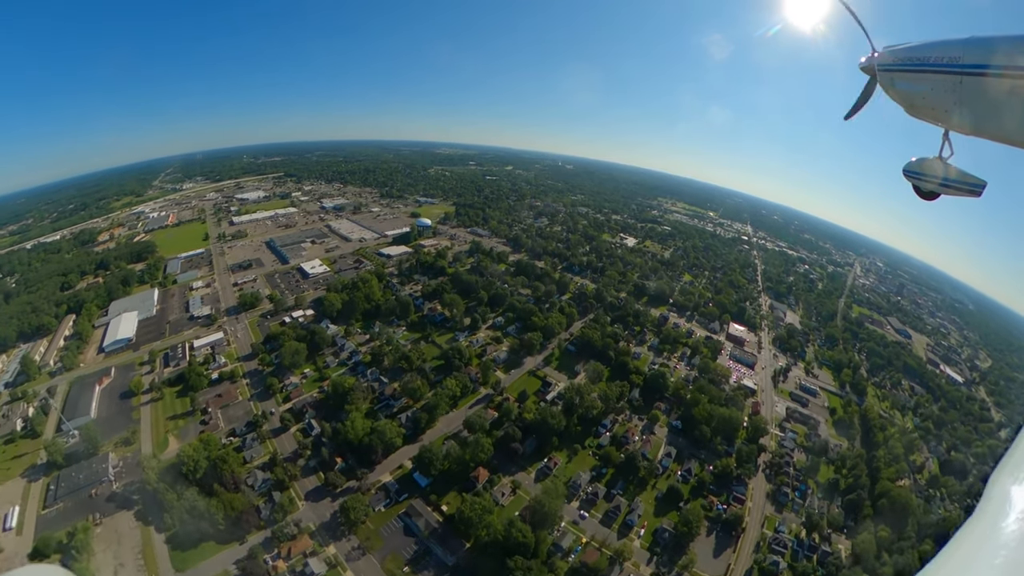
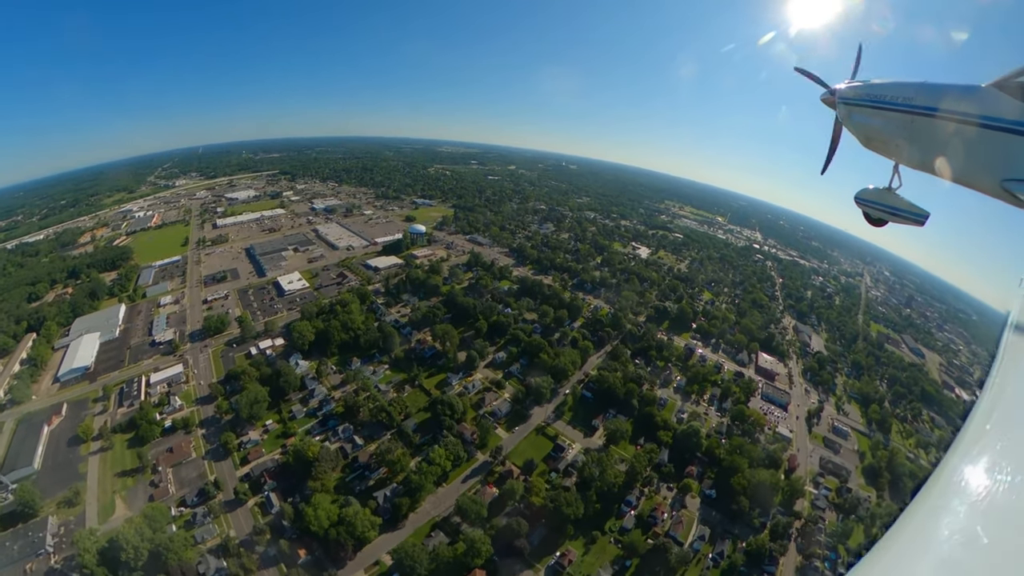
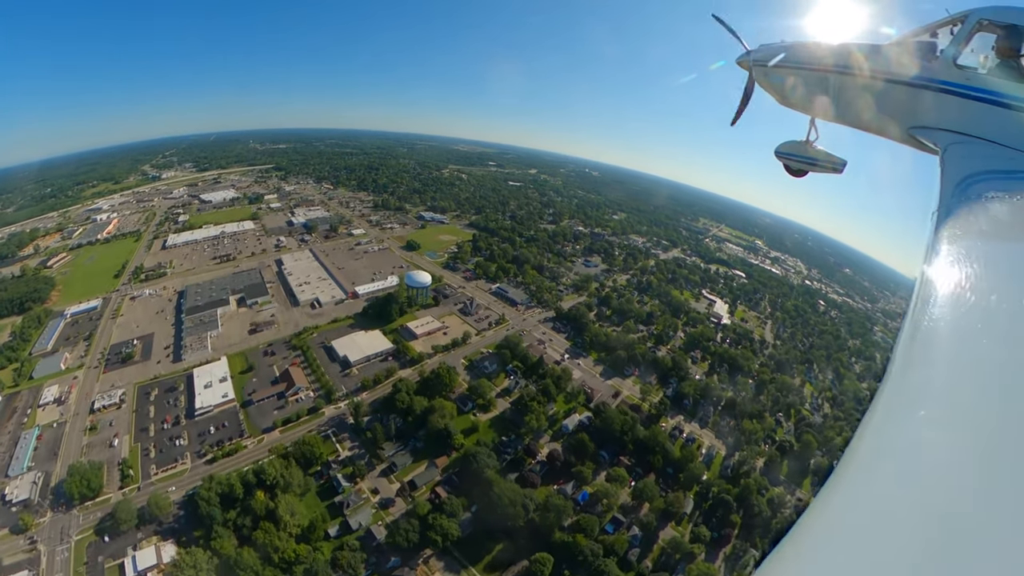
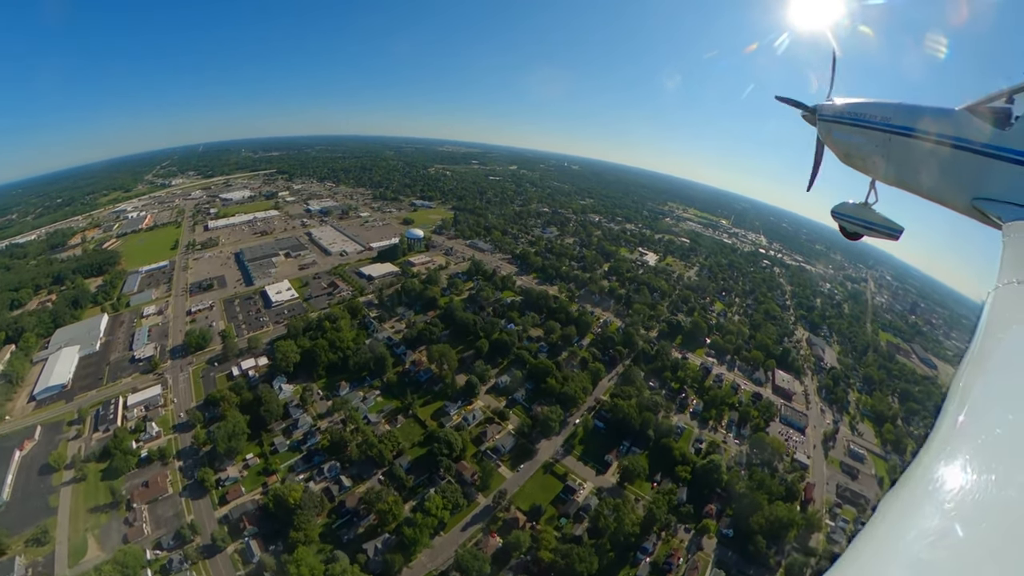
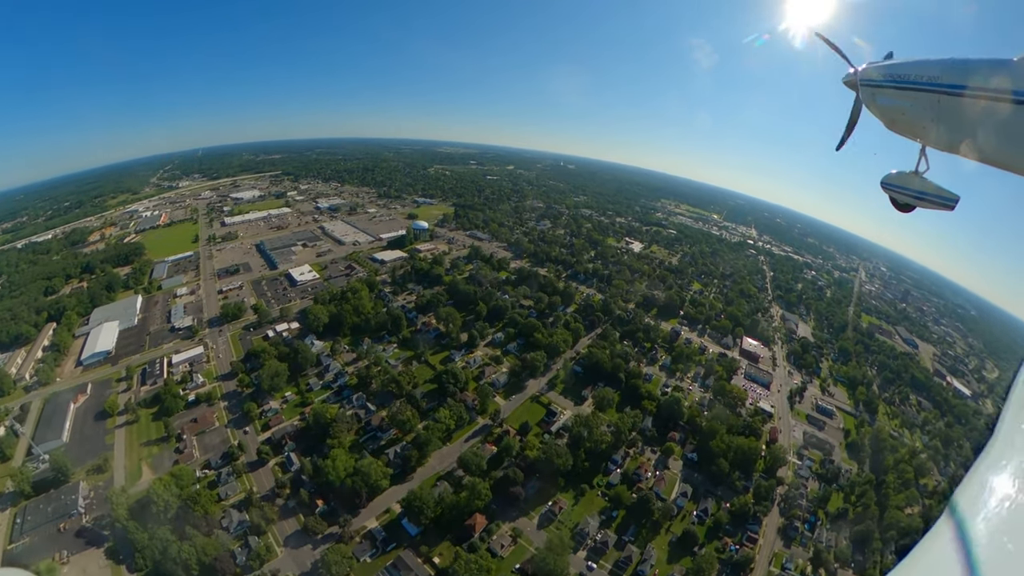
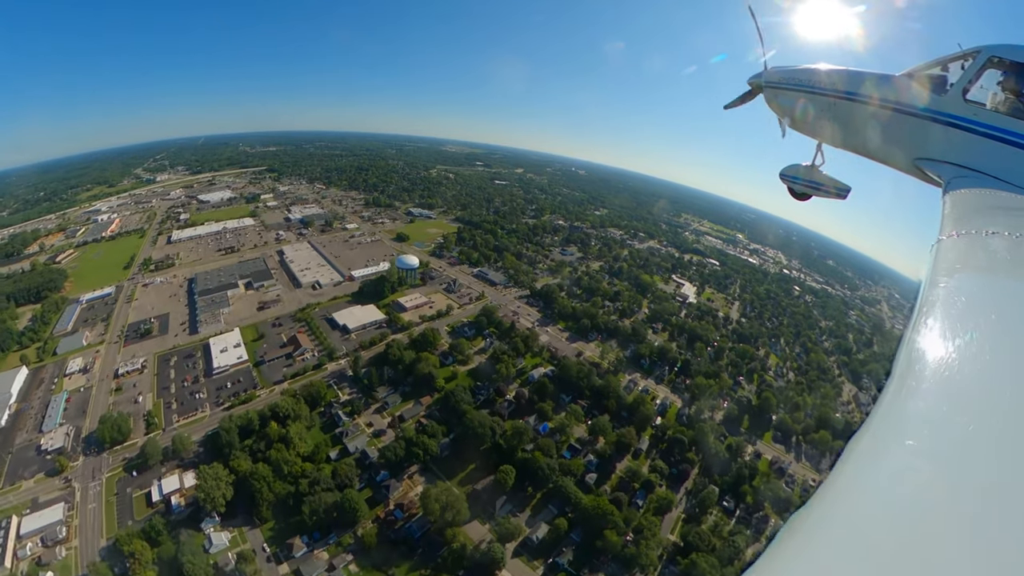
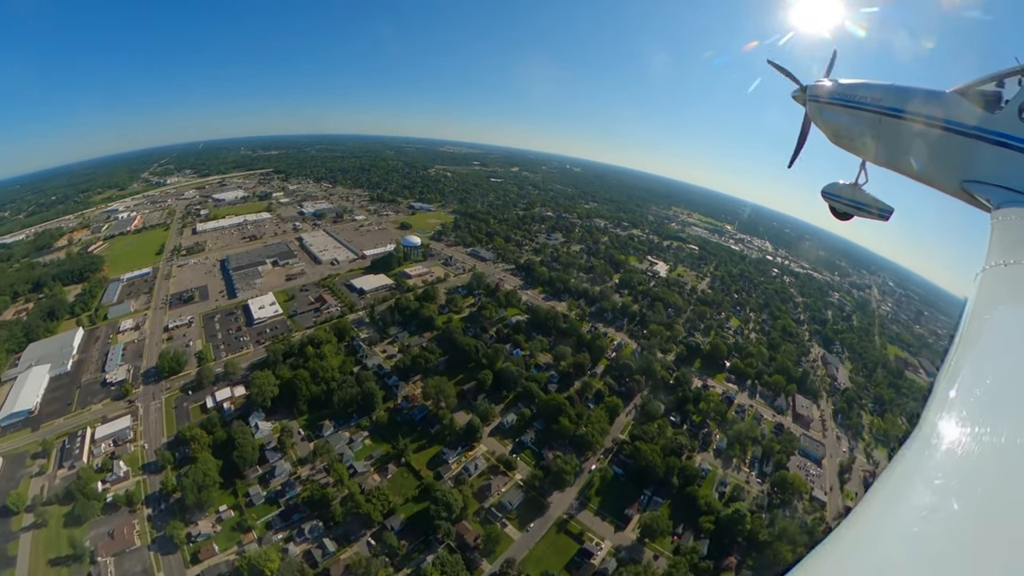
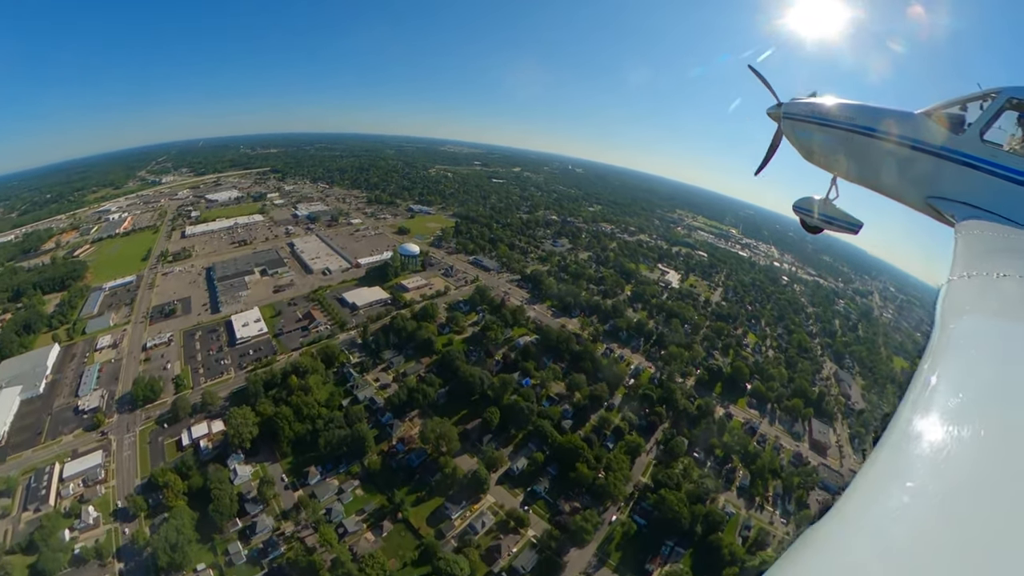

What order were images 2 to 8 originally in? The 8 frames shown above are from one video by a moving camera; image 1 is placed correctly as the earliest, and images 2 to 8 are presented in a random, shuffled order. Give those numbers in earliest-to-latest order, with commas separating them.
5, 2, 4, 7, 8, 6, 3
